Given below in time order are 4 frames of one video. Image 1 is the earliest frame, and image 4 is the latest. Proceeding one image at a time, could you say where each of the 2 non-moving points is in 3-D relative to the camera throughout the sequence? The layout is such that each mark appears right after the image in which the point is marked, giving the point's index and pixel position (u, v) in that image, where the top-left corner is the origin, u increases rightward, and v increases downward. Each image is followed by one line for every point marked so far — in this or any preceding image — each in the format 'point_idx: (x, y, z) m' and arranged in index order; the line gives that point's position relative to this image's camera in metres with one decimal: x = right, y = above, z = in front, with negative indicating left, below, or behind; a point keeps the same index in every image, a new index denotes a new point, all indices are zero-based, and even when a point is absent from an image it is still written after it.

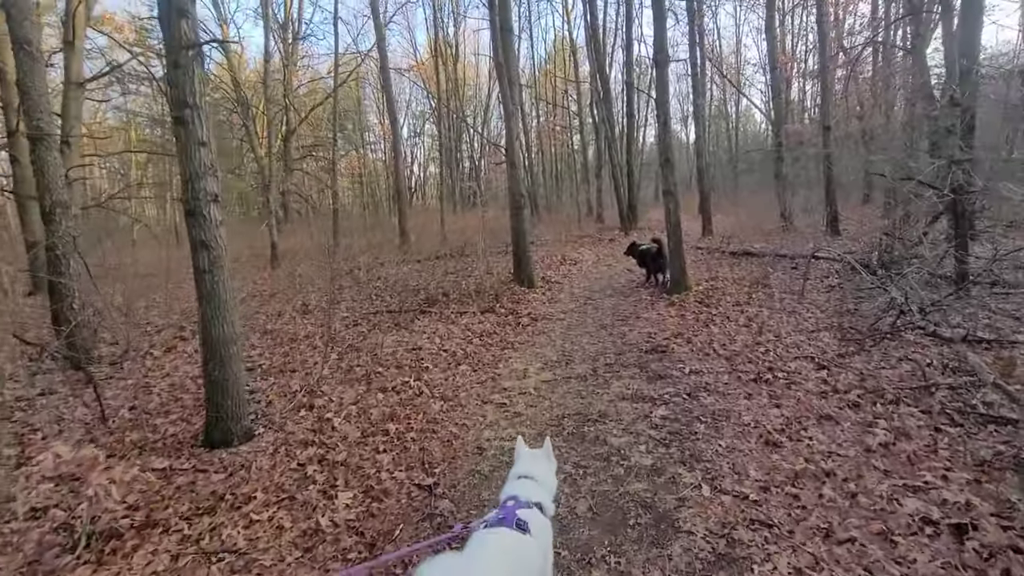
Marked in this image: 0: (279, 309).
0: (-5.4, -0.5, +11.5) m
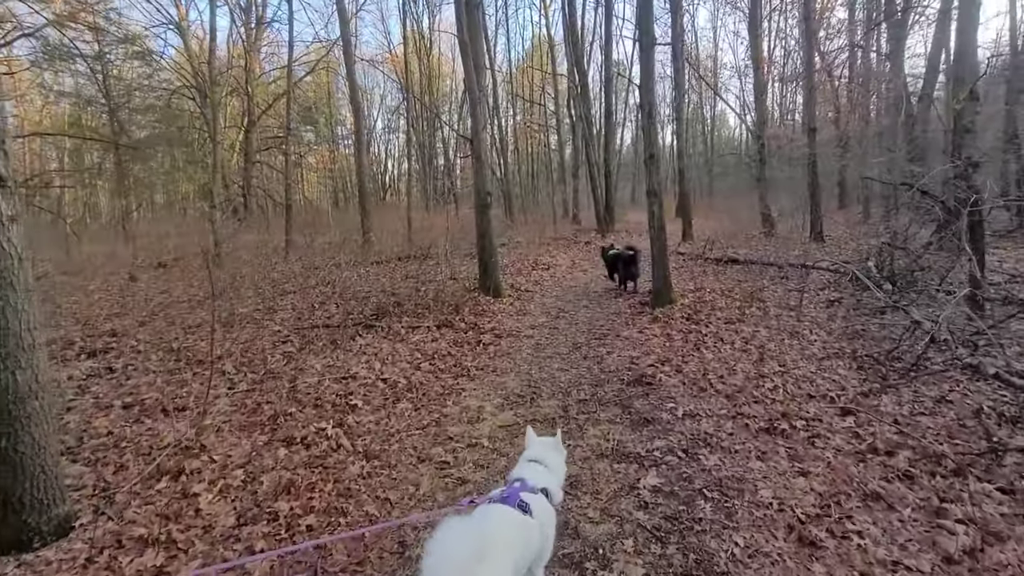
0: (-6.2, -0.6, +9.8) m
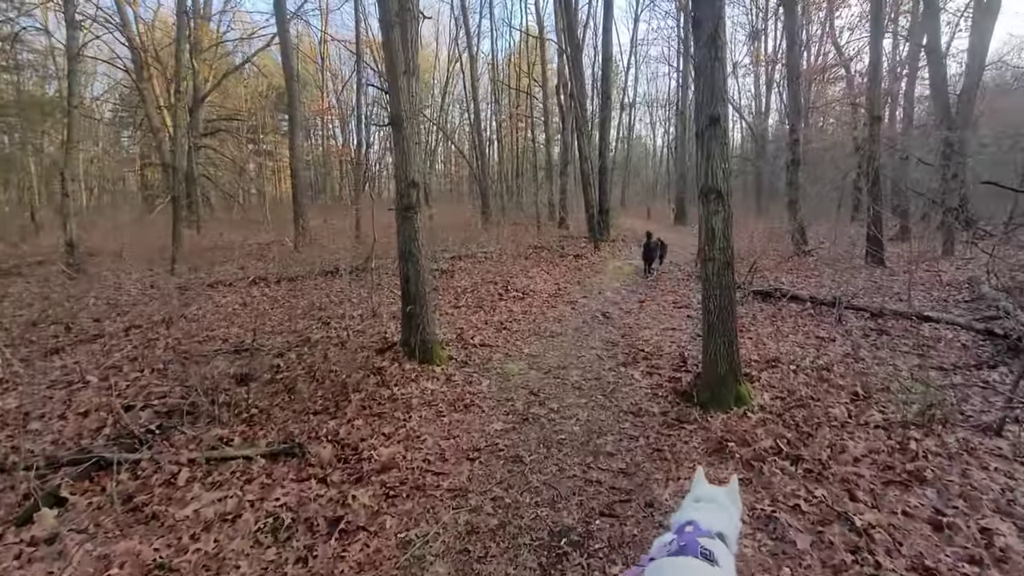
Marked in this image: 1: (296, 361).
0: (-7.0, -1.3, +4.9) m
1: (-2.9, -1.0, +6.7) m
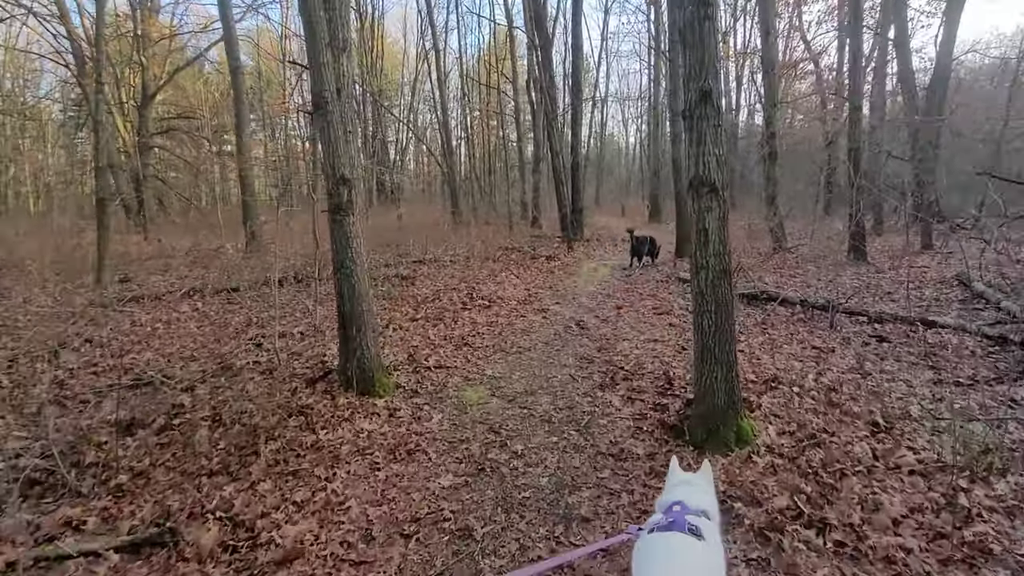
0: (-7.4, -1.6, +3.5) m
1: (-3.4, -1.2, +5.5) m
